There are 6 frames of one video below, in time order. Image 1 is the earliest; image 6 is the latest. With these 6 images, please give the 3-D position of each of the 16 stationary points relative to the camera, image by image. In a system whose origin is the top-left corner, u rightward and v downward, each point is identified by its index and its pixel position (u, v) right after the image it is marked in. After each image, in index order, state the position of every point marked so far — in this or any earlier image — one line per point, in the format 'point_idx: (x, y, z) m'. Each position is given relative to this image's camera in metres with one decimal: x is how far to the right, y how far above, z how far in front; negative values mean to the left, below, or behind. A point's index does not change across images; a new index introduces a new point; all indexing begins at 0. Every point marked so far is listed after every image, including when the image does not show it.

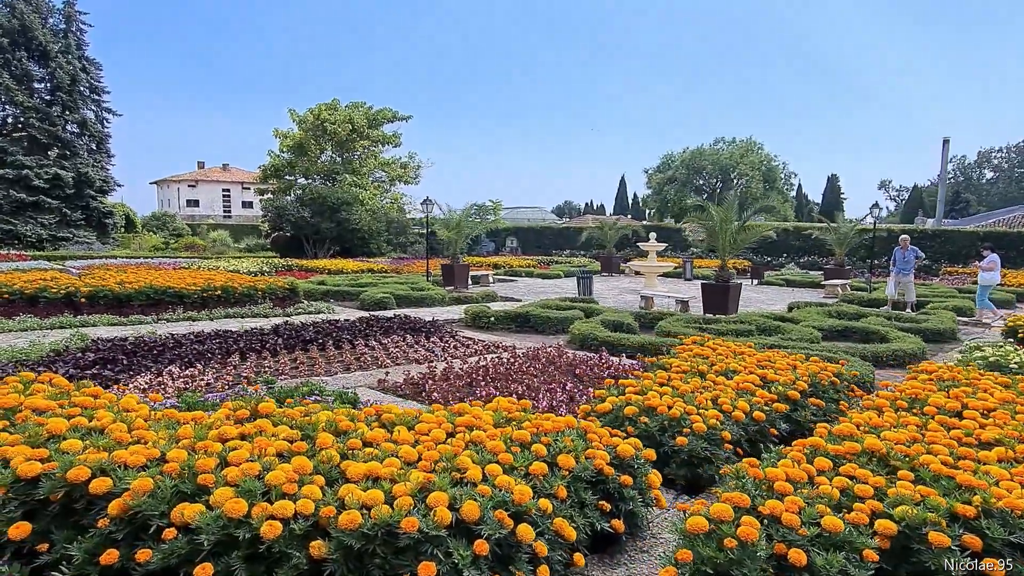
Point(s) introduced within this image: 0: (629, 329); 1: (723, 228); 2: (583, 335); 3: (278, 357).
0: (+1.5, -0.5, +7.8) m
1: (+3.2, +0.9, +9.2) m
2: (+0.9, -0.5, +7.0) m
3: (-2.1, -0.6, +5.5) m
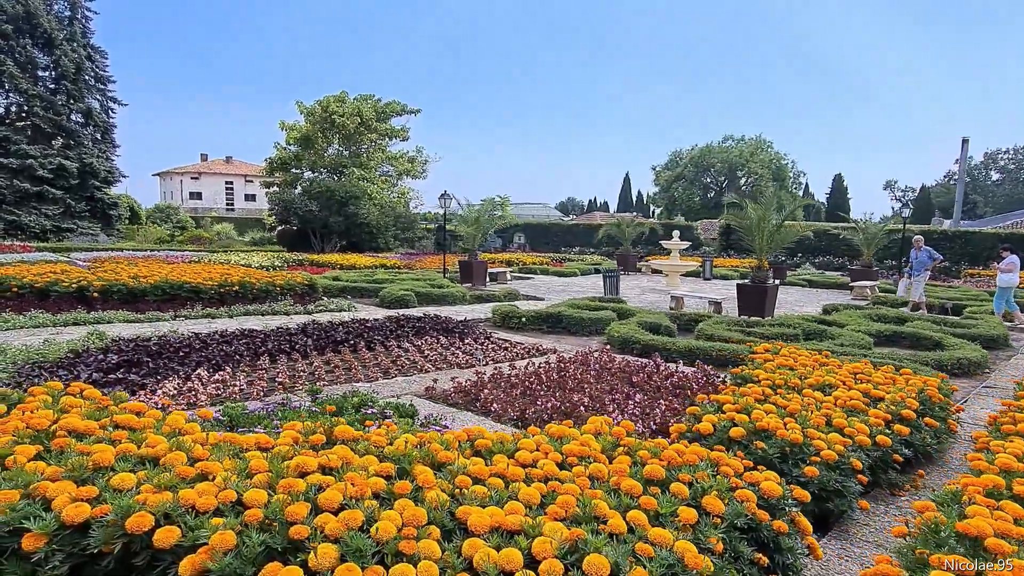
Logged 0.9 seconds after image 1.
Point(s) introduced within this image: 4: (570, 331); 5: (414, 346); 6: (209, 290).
0: (+1.9, -0.5, +7.4) m
1: (+3.6, +0.9, +8.9) m
2: (+1.3, -0.5, +6.6) m
3: (-1.7, -0.6, +5.1) m
4: (+0.7, -0.6, +7.9) m
5: (-0.9, -0.6, +5.8) m
6: (-3.9, 0.0, +7.9) m
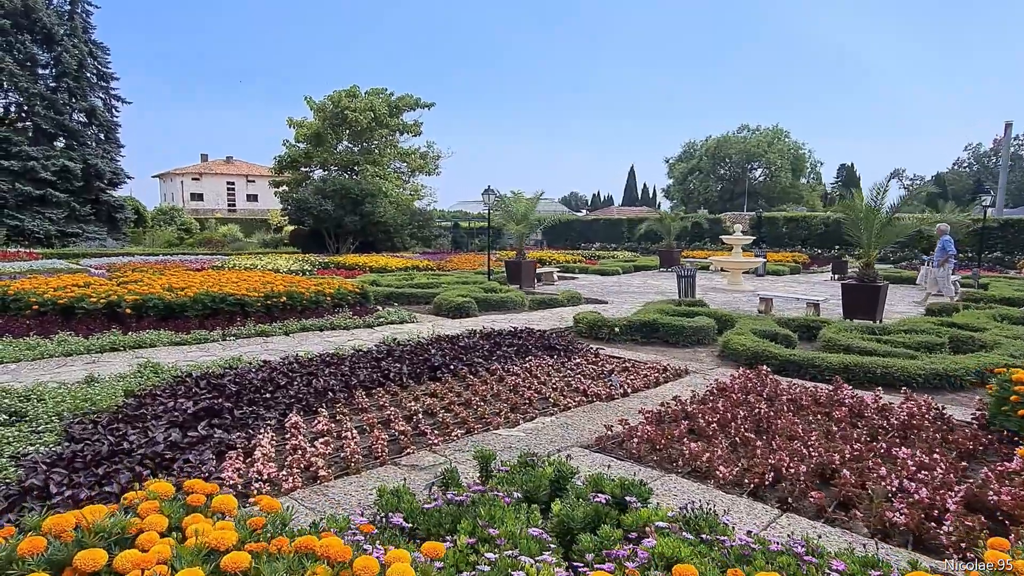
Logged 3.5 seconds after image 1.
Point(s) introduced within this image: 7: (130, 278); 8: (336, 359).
0: (+2.9, -0.6, +6.4) m
1: (+4.6, +0.9, +7.9) m
2: (+2.3, -0.6, +5.6) m
3: (-0.6, -0.7, +4.2) m
4: (+1.8, -0.6, +6.9) m
5: (+0.1, -0.7, +4.8) m
6: (-2.9, -0.2, +6.9) m
7: (-5.4, +0.1, +8.6) m
8: (-1.4, -0.6, +4.8) m
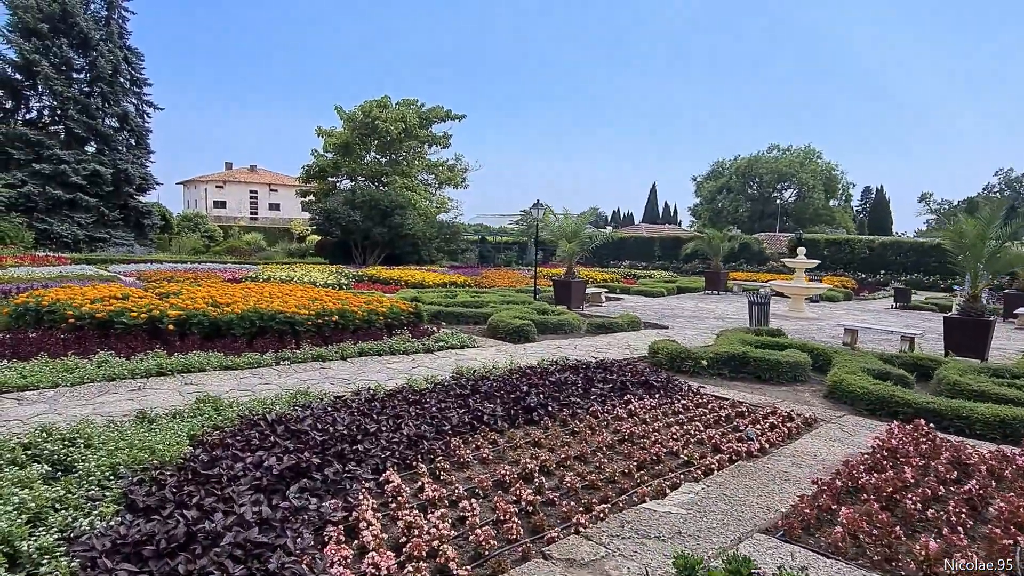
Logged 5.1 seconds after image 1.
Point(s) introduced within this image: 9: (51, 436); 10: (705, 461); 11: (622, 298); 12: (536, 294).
0: (+3.7, -0.9, +5.7) m
1: (+5.4, +0.5, +7.2) m
2: (+3.0, -0.9, +4.9) m
3: (+0.1, -0.9, +3.5) m
4: (+2.5, -0.9, +6.2) m
5: (+0.8, -0.9, +4.1) m
6: (-2.1, -0.4, +6.3) m
7: (-4.6, 0.0, +8.1) m
8: (-0.7, -0.7, +4.2) m
9: (-2.3, -0.7, +3.0) m
10: (+1.1, -1.0, +3.4) m
11: (+2.4, -0.2, +13.4) m
12: (+0.5, -0.1, +11.7) m
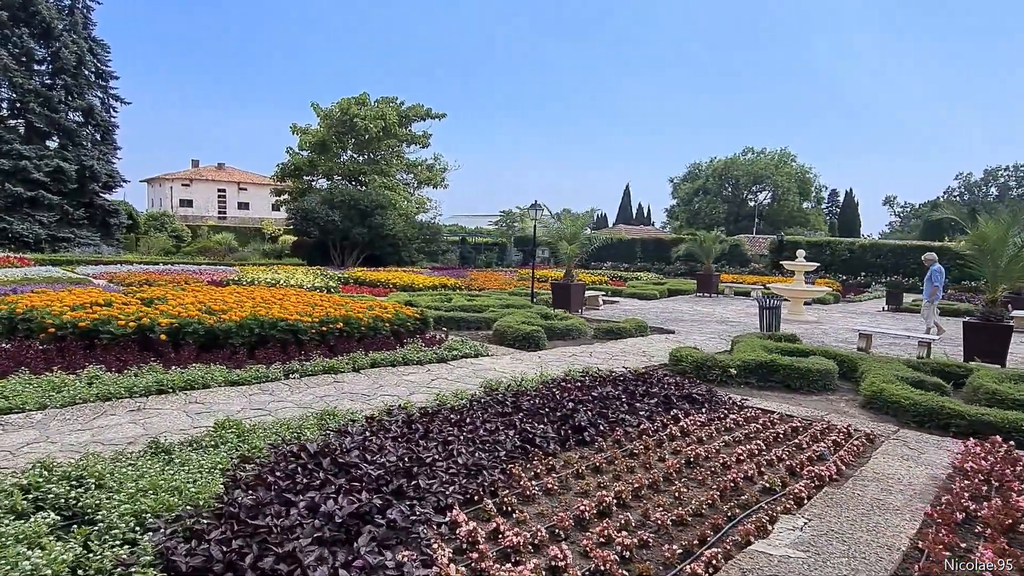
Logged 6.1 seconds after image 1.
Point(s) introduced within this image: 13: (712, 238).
0: (+3.9, -0.9, +5.5) m
1: (+5.6, +0.4, +7.1) m
2: (+3.3, -0.9, +4.7) m
3: (+0.4, -1.0, +3.2) m
4: (+2.7, -1.0, +6.0) m
5: (+1.1, -0.9, +3.8) m
6: (-1.9, -0.4, +5.9) m
7: (-4.5, -0.1, +7.5) m
8: (-0.4, -0.8, +3.8) m
9: (-1.9, -0.8, +2.6) m
10: (+1.4, -1.0, +3.1) m
11: (+2.3, -0.3, +13.1) m
12: (+0.4, -0.2, +11.4) m
13: (+5.3, +1.3, +16.3) m
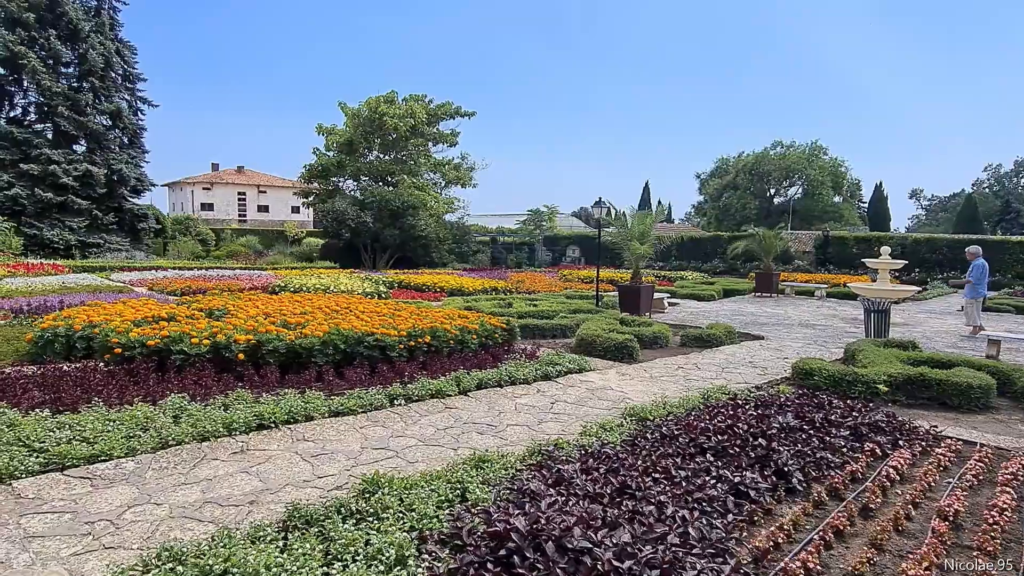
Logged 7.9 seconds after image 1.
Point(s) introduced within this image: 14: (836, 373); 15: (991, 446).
0: (+4.9, -1.0, +4.8) m
1: (+6.6, +0.4, +6.3) m
2: (+4.3, -1.0, +3.9) m
3: (+1.3, -1.0, +2.5) m
4: (+3.7, -1.0, +5.2) m
5: (+2.1, -1.0, +3.1) m
6: (-1.0, -0.5, +5.2) m
7: (-3.4, -0.2, +6.9) m
8: (+0.6, -0.9, +3.1) m
9: (-1.0, -0.9, +1.9) m
10: (+2.3, -1.1, +2.4) m
11: (+3.4, -0.3, +12.4) m
12: (+1.5, -0.2, +10.7) m
13: (+6.5, +1.4, +15.5) m
14: (+2.9, -0.8, +5.4) m
15: (+3.0, -1.0, +3.8) m
